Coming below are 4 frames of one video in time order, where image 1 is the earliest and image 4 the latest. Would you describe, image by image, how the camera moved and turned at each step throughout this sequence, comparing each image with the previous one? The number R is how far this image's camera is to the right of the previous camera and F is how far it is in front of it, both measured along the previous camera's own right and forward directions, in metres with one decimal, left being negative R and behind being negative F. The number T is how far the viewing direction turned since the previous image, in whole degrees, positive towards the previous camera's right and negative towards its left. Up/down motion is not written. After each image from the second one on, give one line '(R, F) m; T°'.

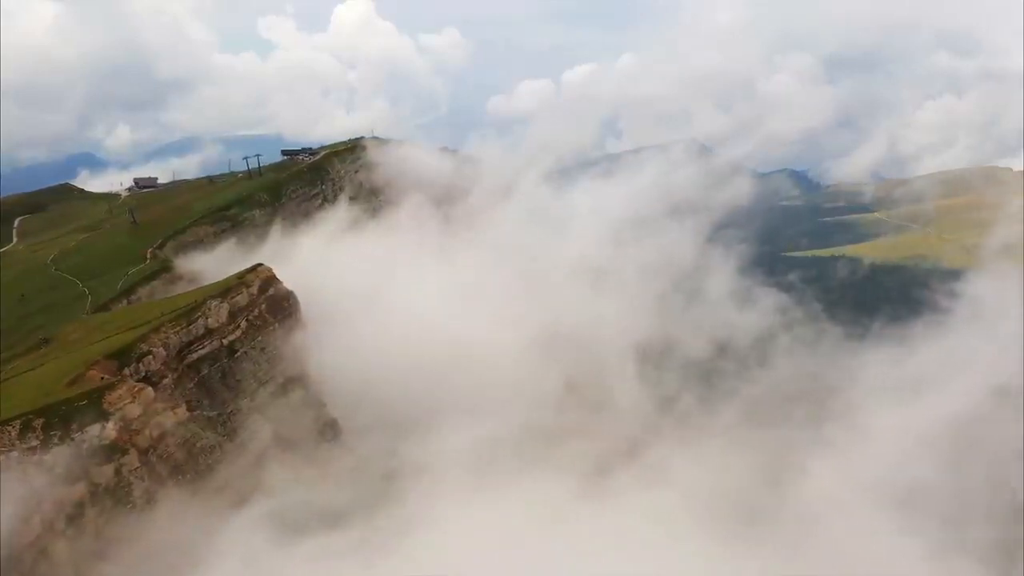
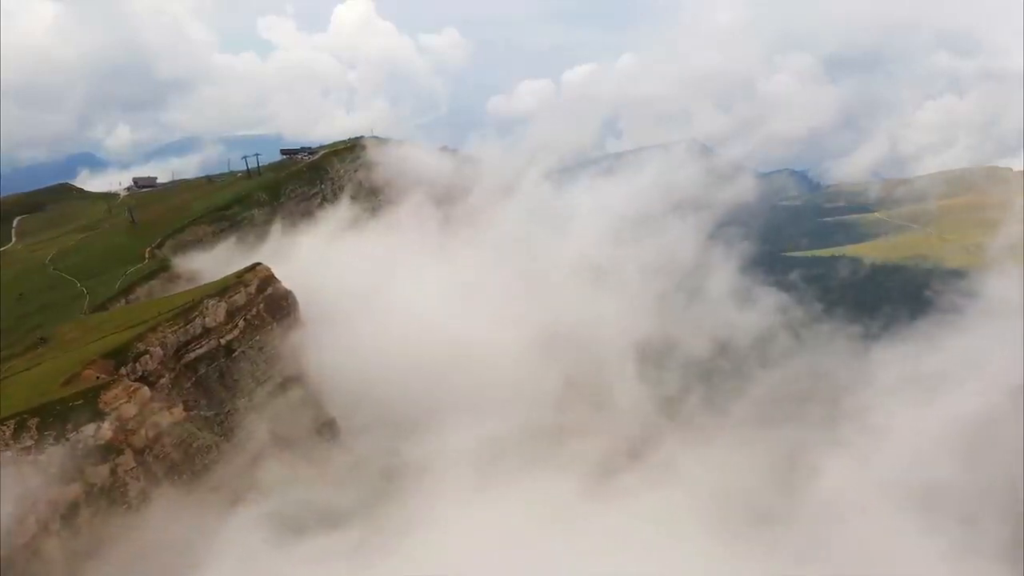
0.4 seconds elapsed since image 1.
(+0.1, +0.4) m; 0°
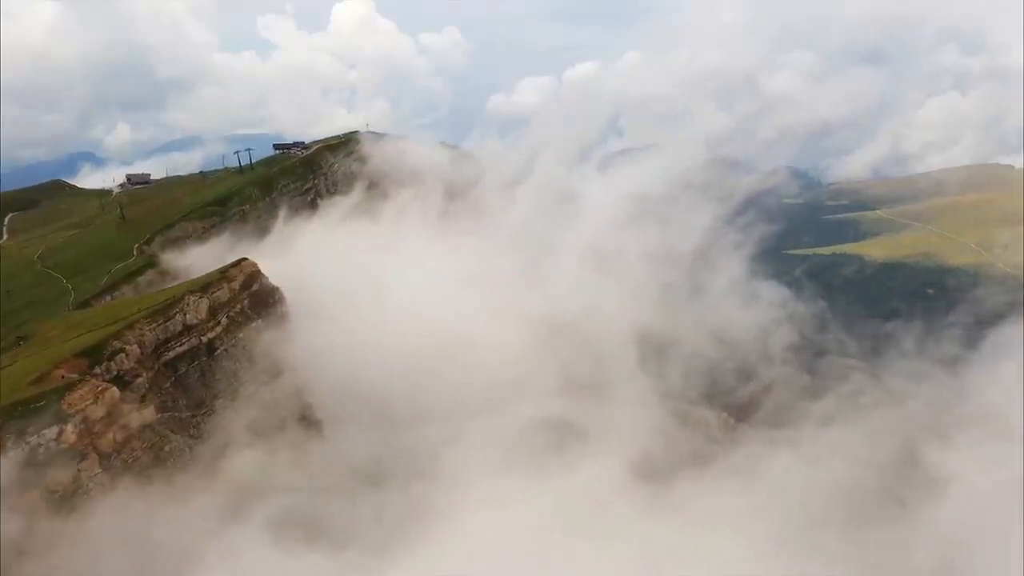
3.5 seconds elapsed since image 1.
(+0.8, +3.5) m; 0°
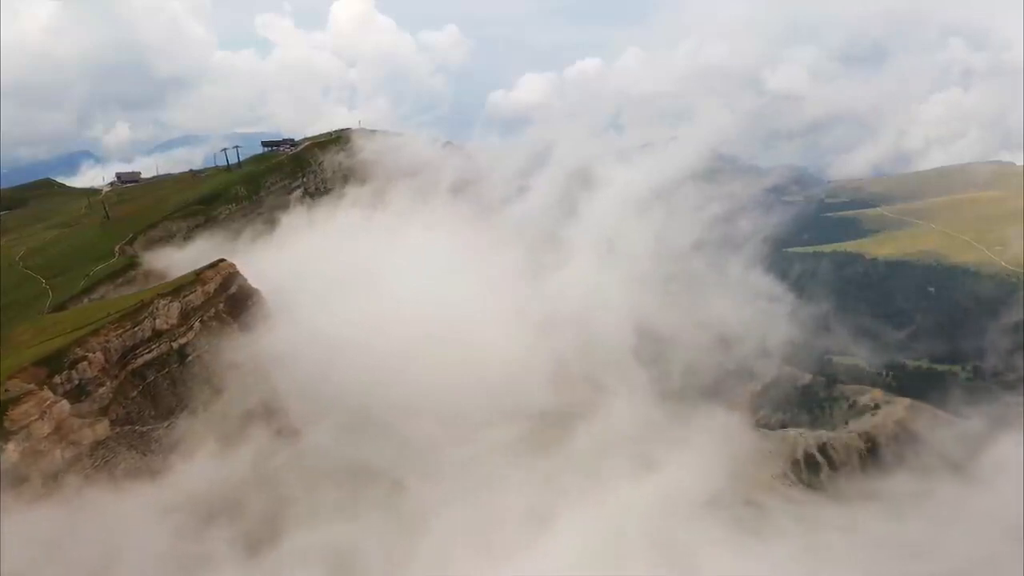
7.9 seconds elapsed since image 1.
(+1.5, +4.2) m; 0°
